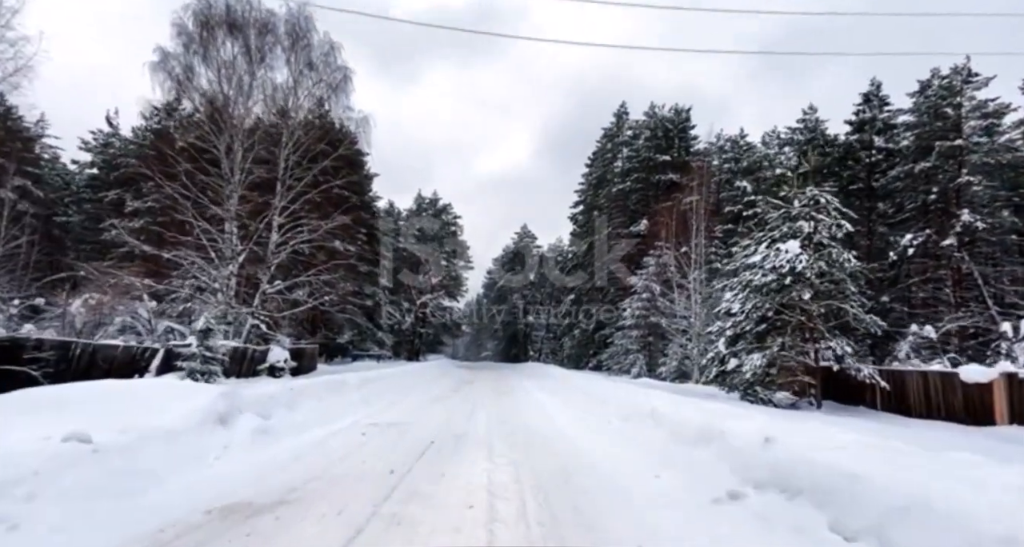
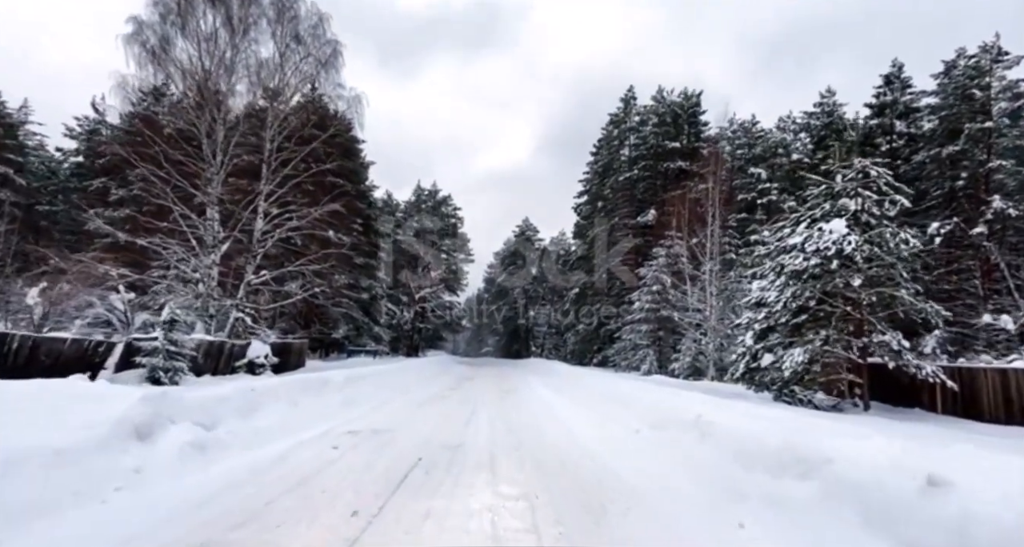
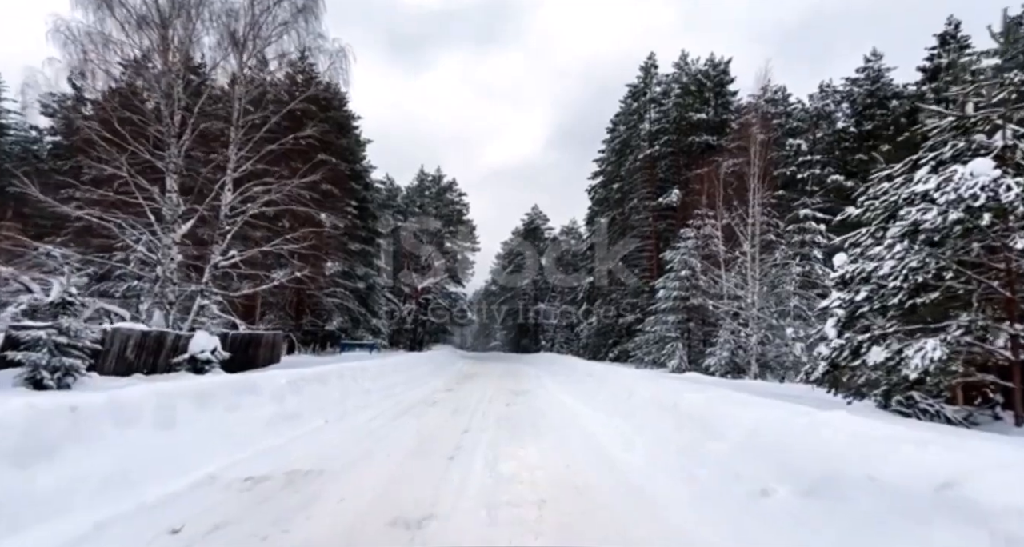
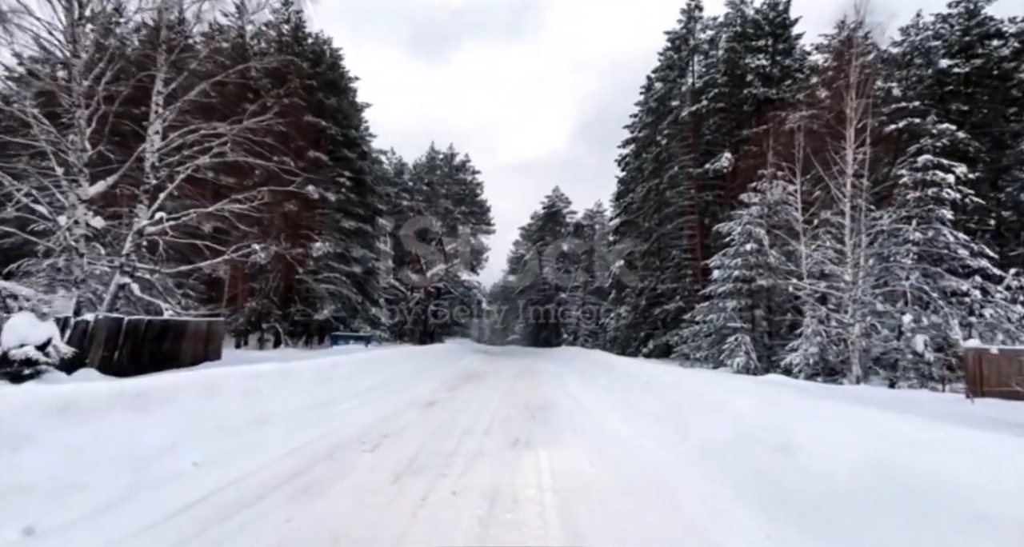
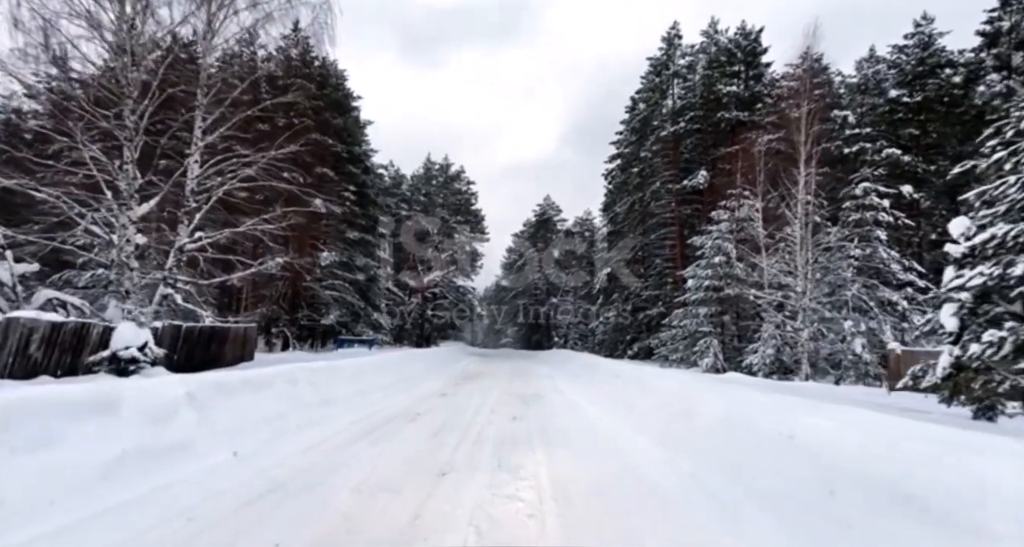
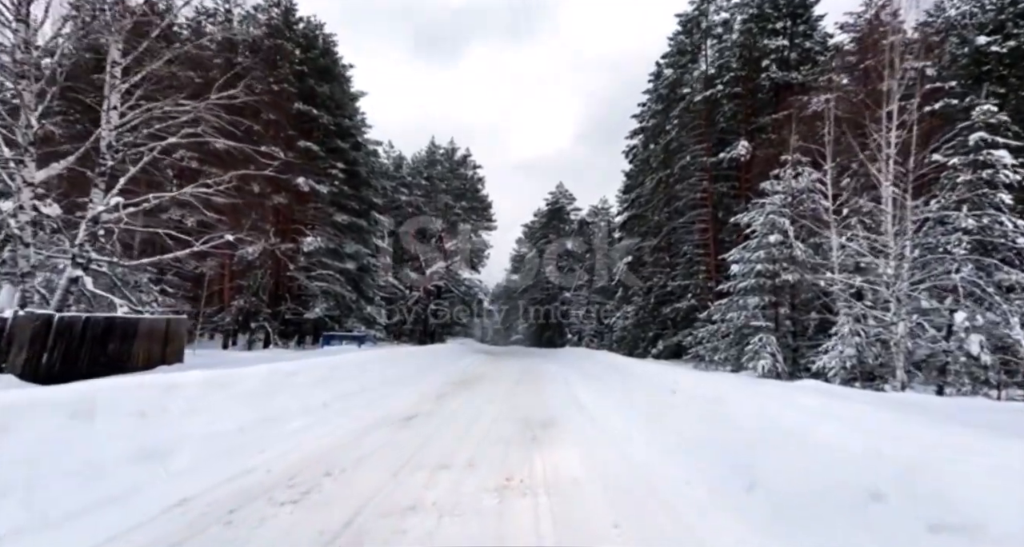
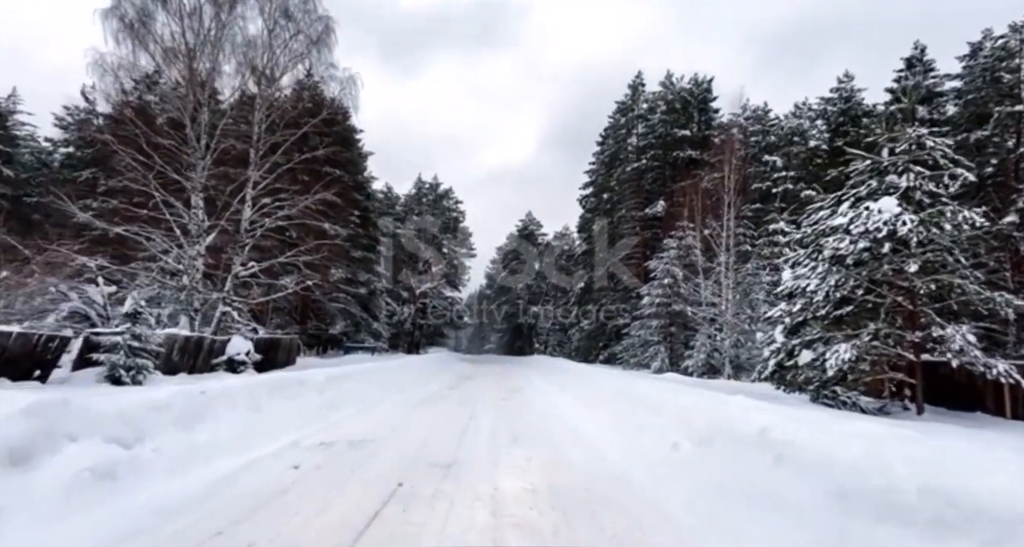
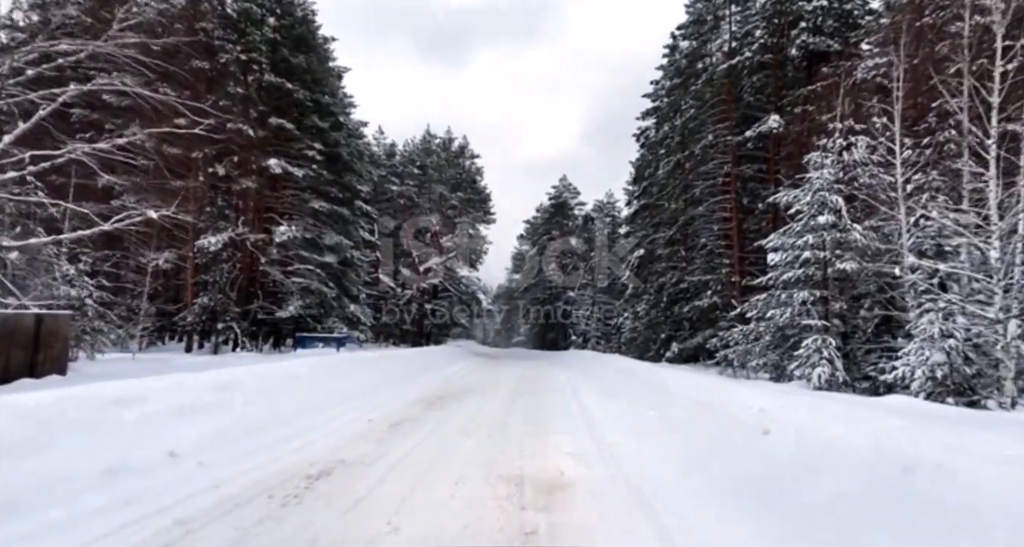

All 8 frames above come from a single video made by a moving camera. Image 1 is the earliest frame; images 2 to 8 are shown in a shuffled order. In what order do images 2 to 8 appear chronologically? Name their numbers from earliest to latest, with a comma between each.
2, 7, 3, 5, 4, 6, 8
